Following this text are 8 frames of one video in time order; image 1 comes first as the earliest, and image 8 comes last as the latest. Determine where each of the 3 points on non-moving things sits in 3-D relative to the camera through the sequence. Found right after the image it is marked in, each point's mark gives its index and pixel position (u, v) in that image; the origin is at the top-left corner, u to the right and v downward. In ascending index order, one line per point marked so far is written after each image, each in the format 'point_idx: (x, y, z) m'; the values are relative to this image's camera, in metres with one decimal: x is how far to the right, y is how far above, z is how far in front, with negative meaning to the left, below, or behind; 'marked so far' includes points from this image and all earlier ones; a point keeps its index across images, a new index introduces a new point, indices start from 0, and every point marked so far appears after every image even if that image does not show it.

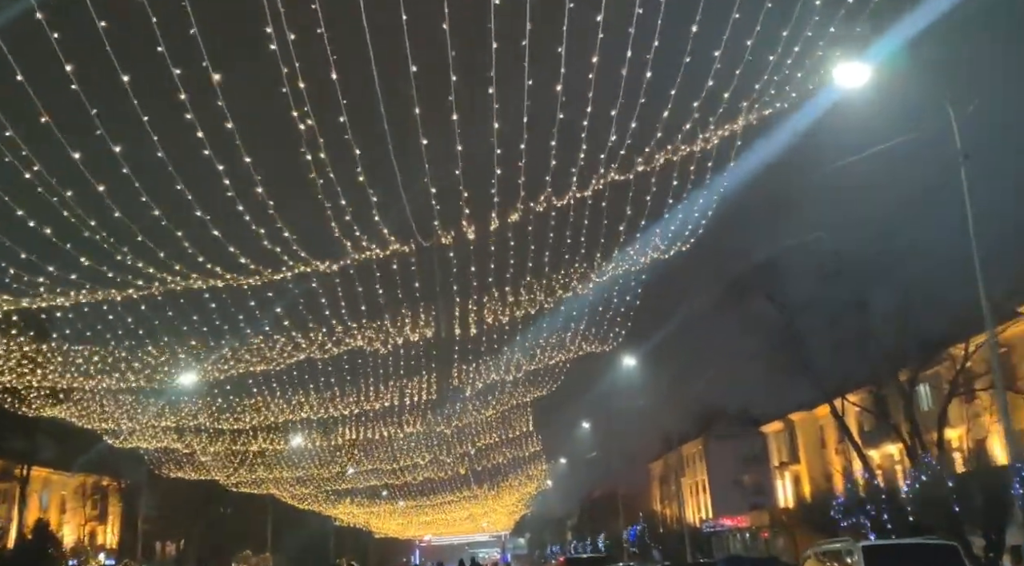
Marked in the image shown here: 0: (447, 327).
0: (-1.3, -0.9, +17.5) m
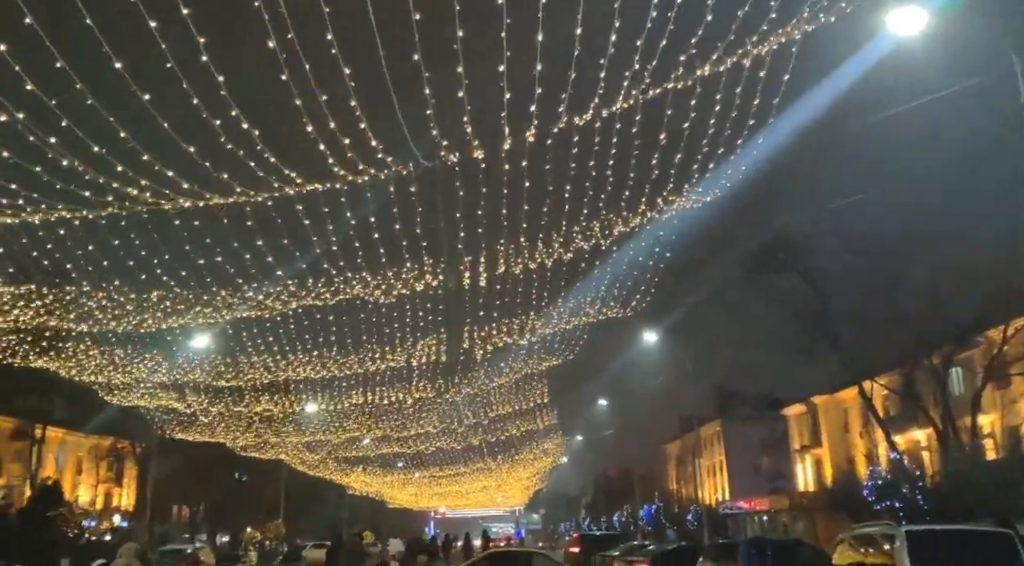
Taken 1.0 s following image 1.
0: (-1.0, 0.0, +16.2) m
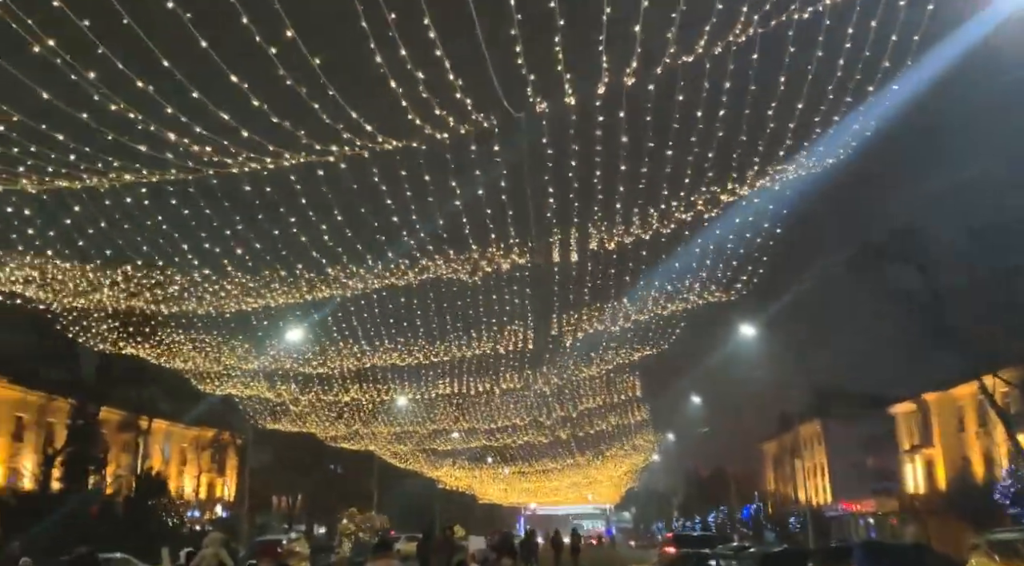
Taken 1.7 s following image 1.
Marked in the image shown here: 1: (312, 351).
0: (+0.6, +0.4, +15.3) m
1: (-4.5, -1.5, +19.8) m
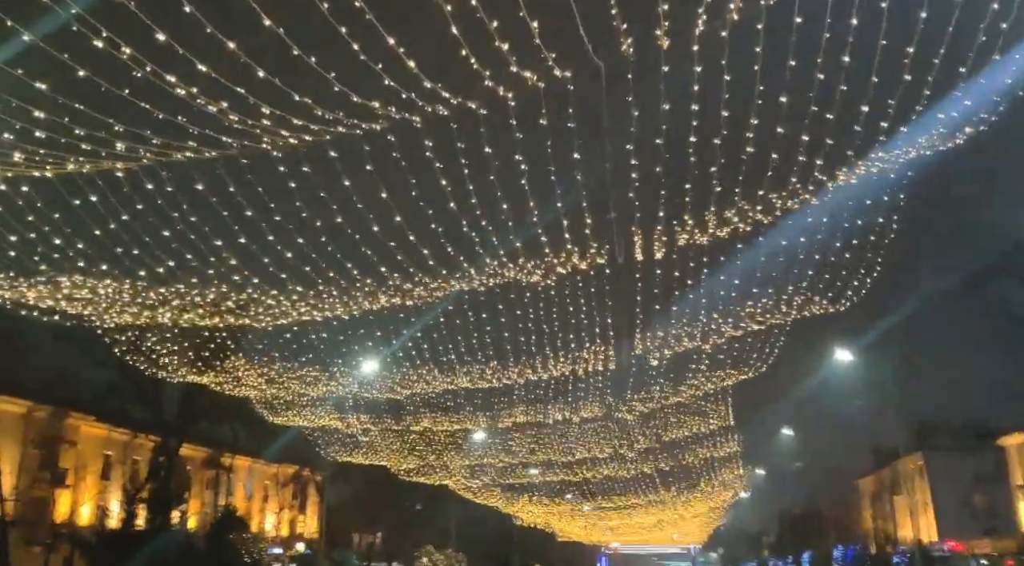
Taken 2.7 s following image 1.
0: (+1.8, +0.2, +13.8) m
1: (-2.8, -2.0, +18.6) m
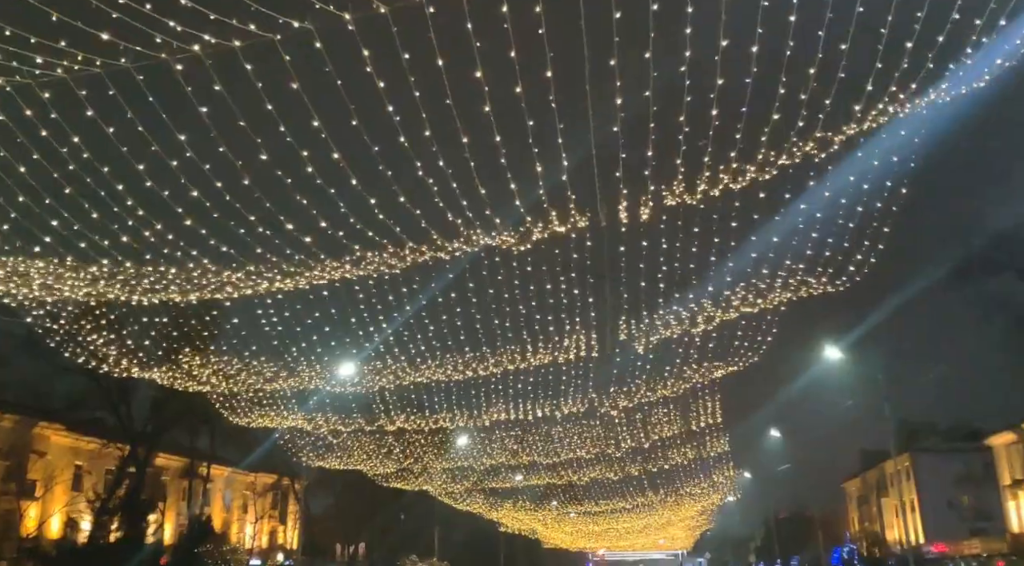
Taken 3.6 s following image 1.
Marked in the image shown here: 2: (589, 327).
0: (+1.4, +0.5, +12.6) m
1: (-3.3, -1.7, +17.3) m
2: (+1.4, -0.9, +16.1) m
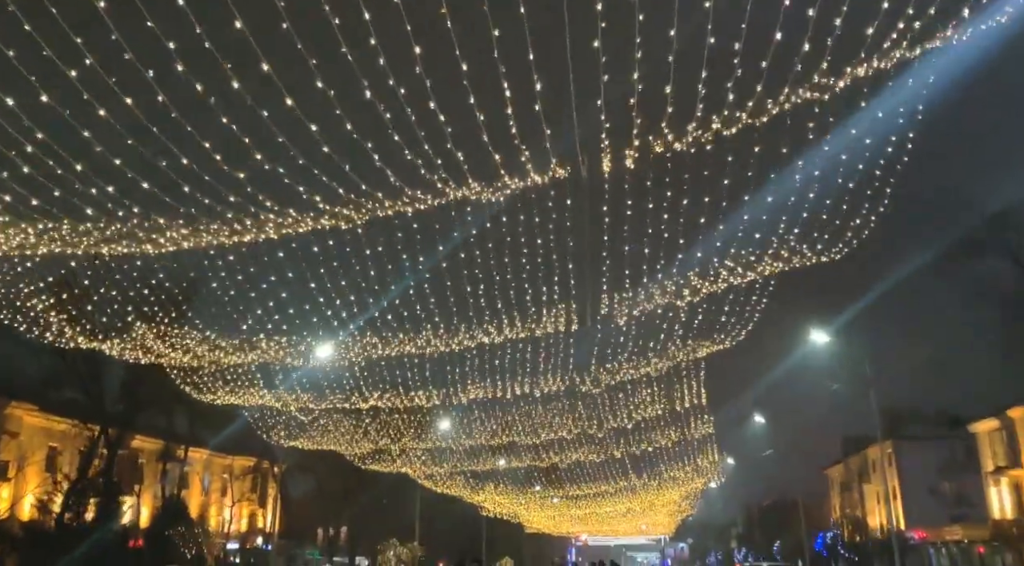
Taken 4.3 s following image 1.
0: (+1.1, +1.0, +11.8) m
1: (-3.7, -1.1, +16.4) m
2: (+1.0, -0.3, +15.2) m
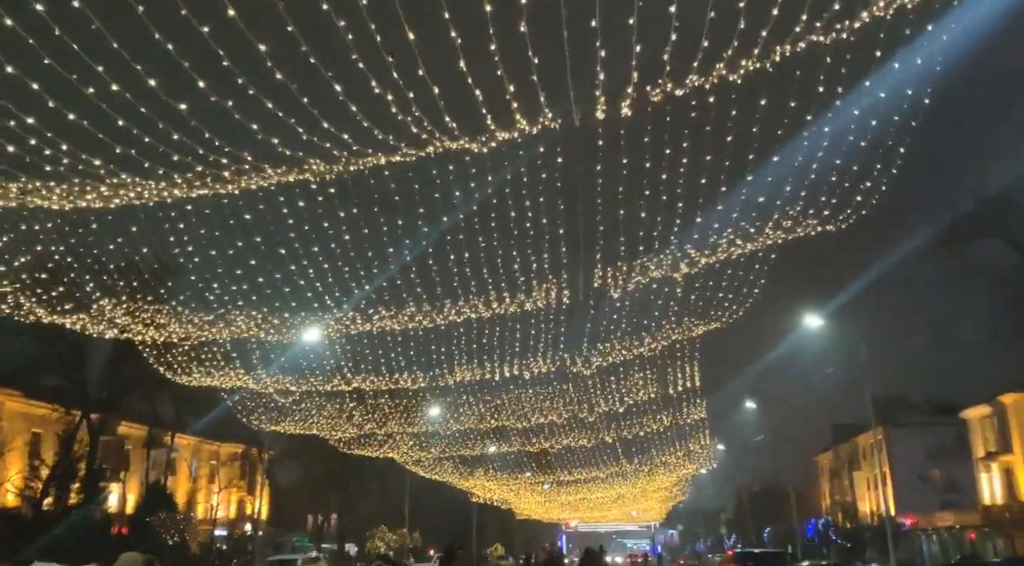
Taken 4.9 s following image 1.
0: (+0.9, +1.4, +11.1) m
1: (-3.9, -0.7, +15.7) m
2: (+0.8, +0.1, +14.5) m
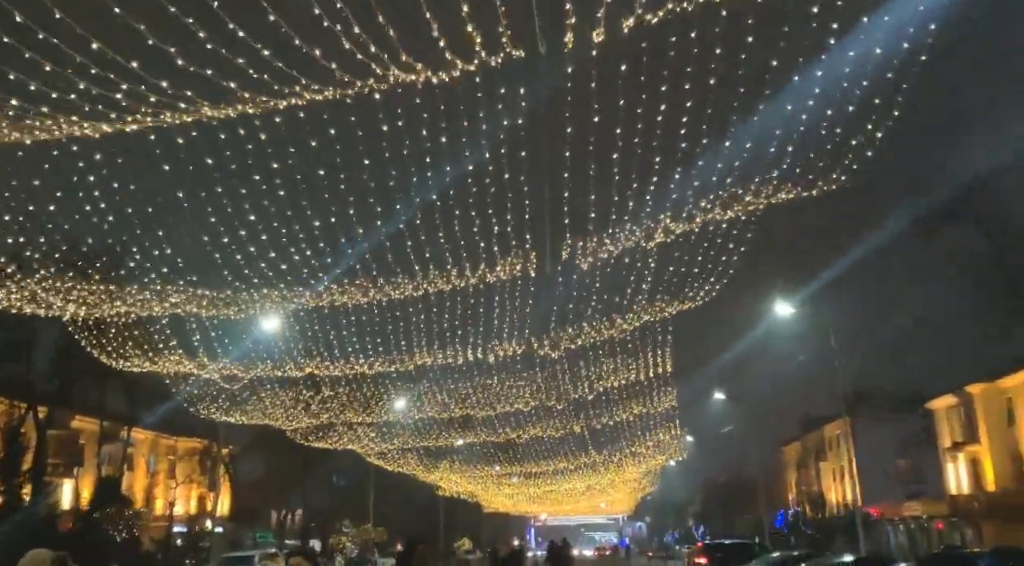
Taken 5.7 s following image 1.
0: (+0.4, +1.8, +10.0) m
1: (-4.5, -0.3, +14.5) m
2: (+0.2, +0.5, +13.5) m
